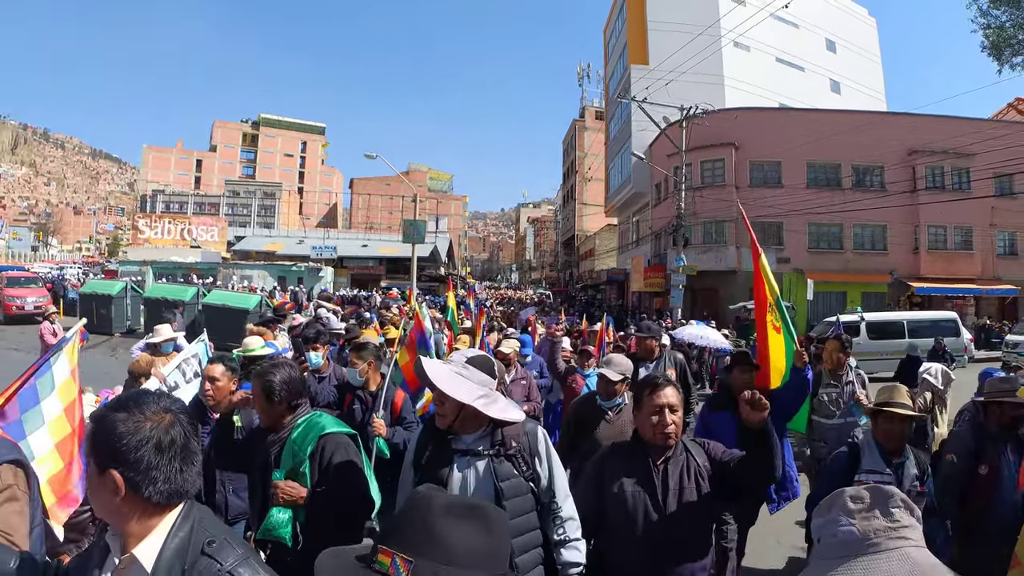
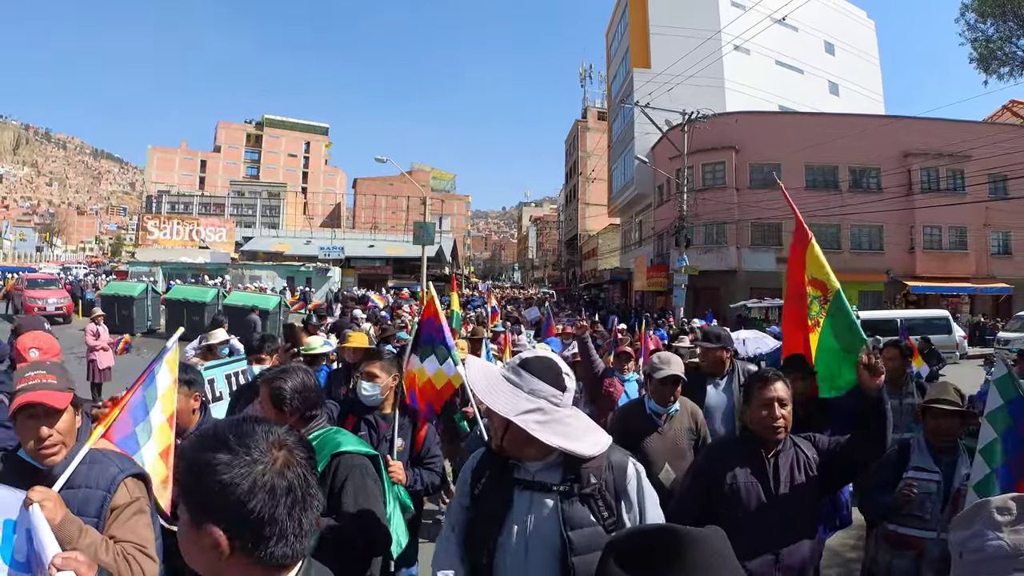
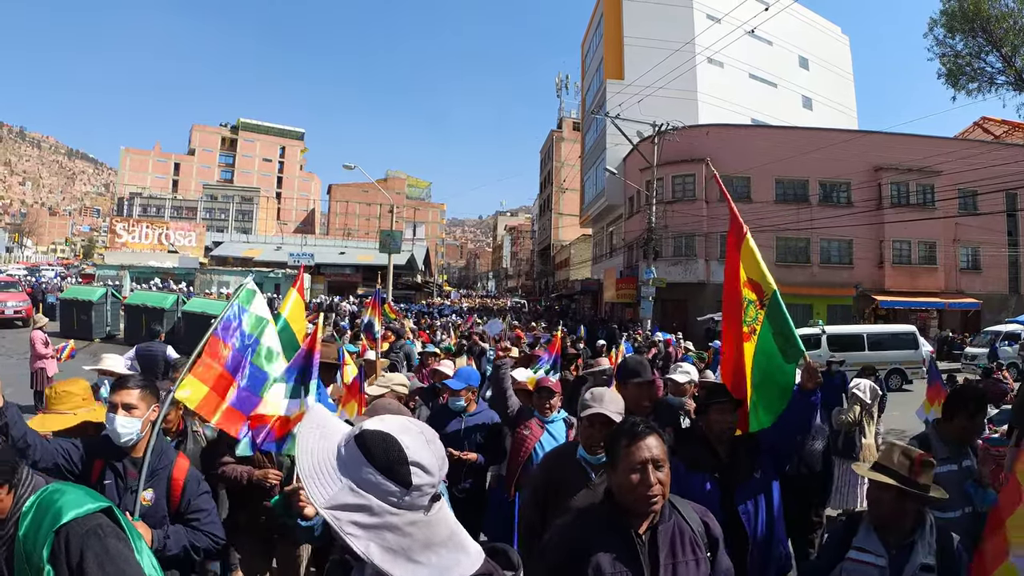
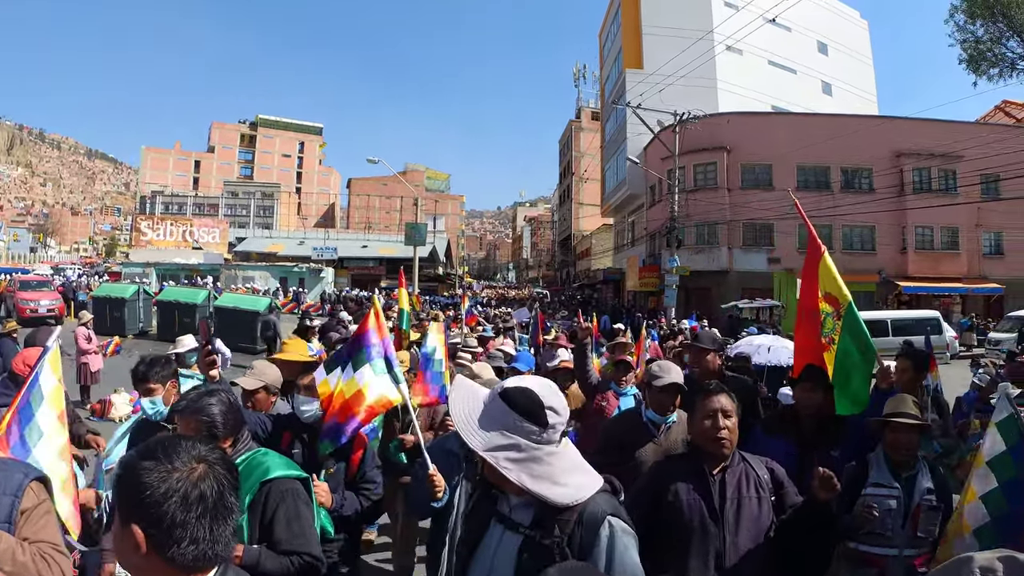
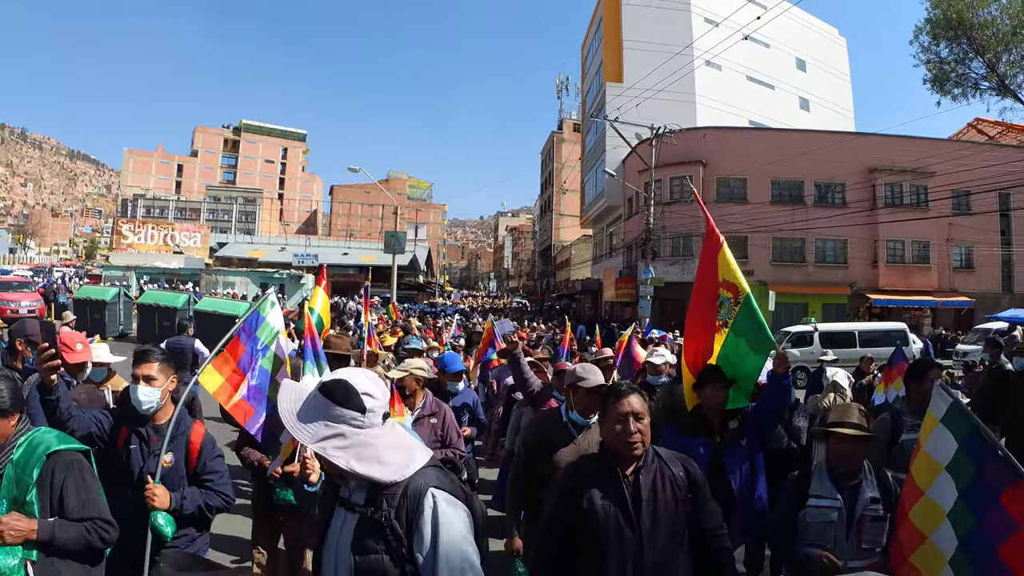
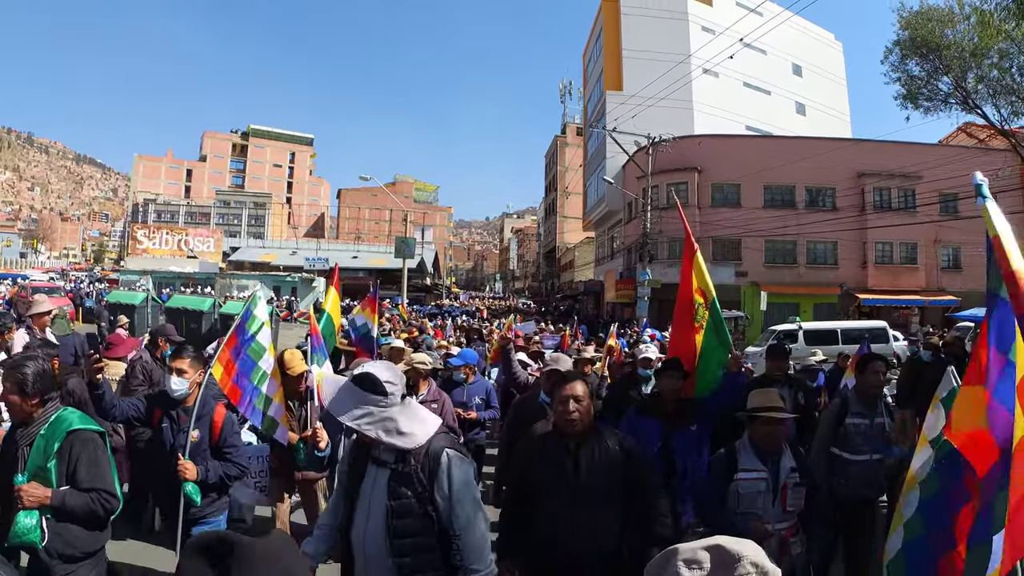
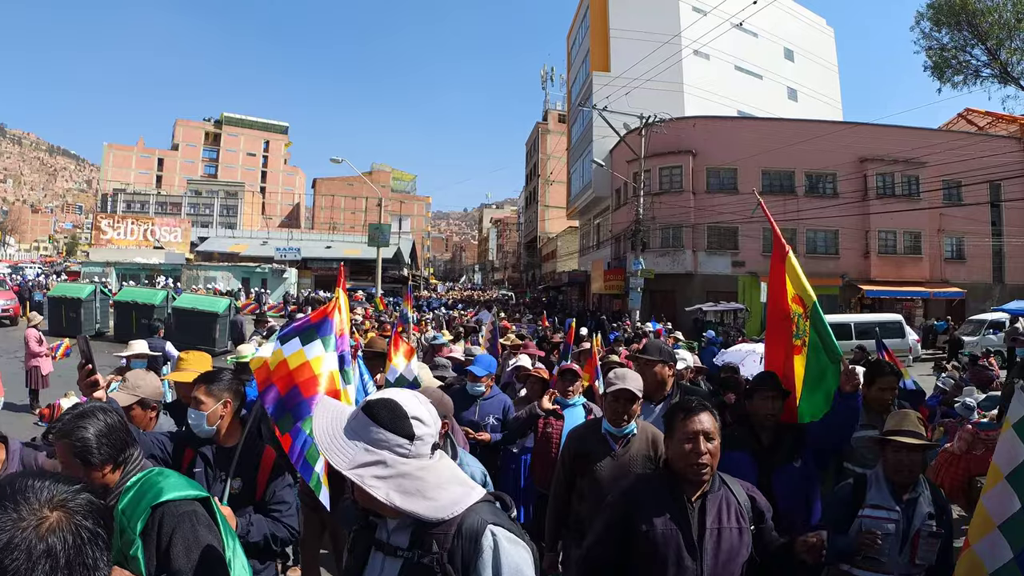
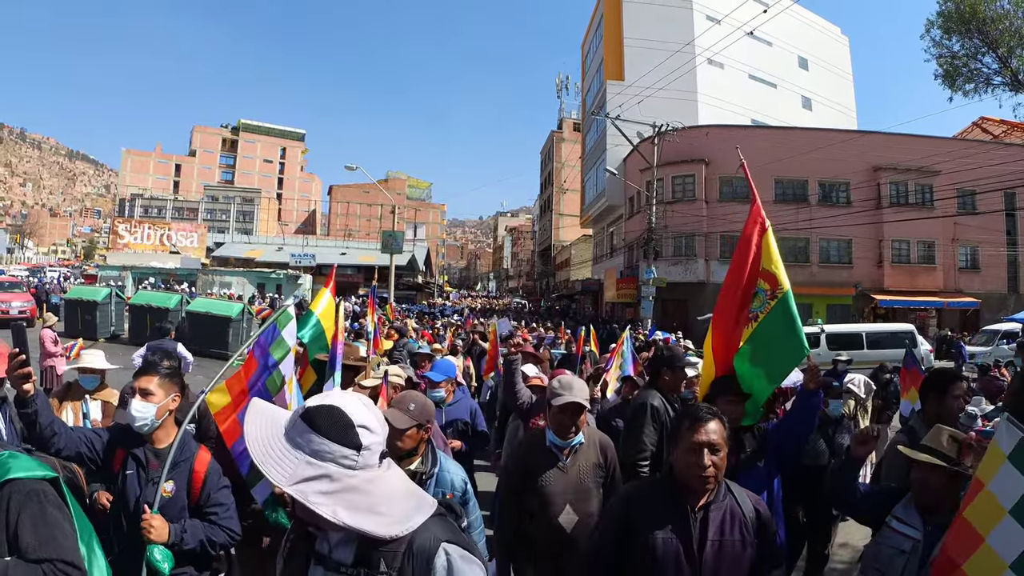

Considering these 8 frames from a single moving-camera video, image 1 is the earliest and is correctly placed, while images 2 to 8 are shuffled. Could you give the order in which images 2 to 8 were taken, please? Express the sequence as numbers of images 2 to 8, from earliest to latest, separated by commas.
2, 4, 7, 3, 8, 5, 6
